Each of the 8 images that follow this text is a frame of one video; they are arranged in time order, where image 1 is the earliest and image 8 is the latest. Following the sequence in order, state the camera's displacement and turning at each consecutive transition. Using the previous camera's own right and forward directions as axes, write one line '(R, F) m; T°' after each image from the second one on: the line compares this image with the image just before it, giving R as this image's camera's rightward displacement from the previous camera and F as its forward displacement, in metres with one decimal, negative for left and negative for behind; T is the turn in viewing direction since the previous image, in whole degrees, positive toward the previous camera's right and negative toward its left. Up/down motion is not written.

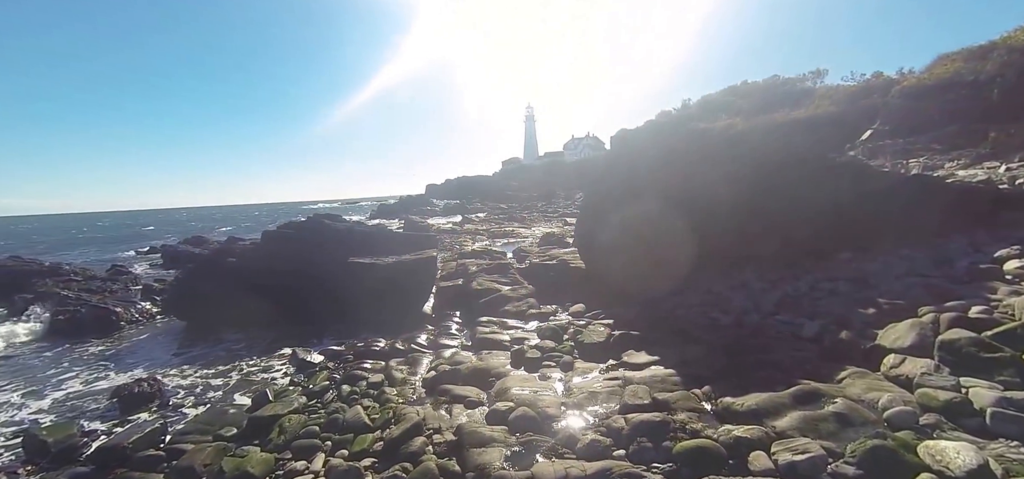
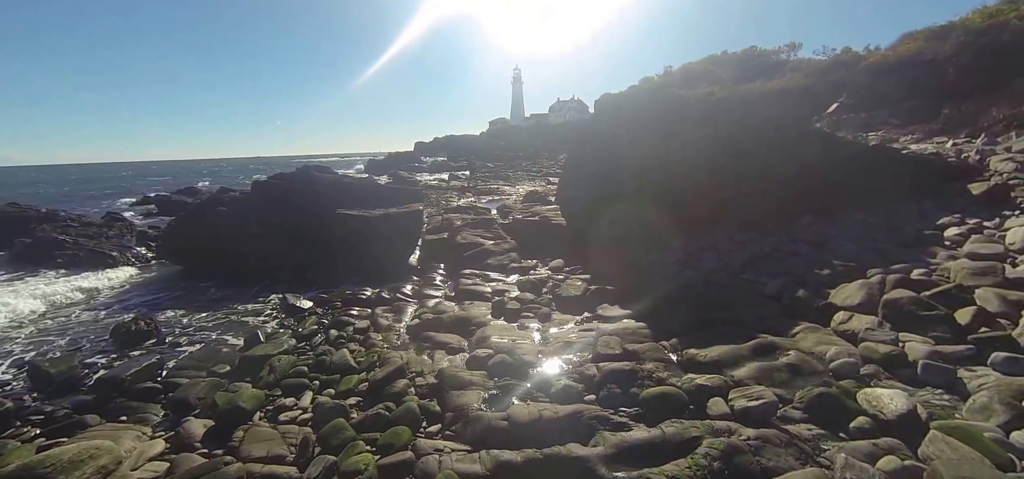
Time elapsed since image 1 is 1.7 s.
(0.0, -0.2) m; +2°
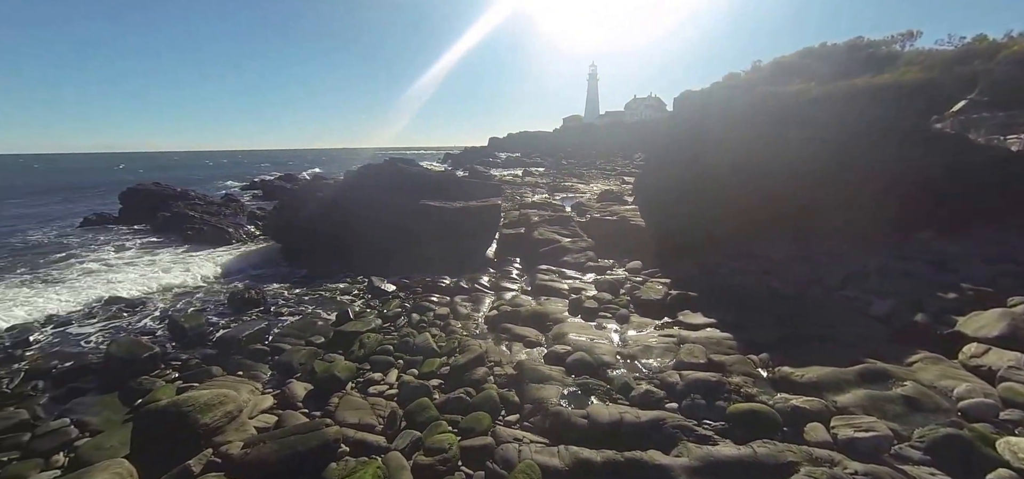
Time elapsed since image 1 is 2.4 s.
(-0.4, +0.1) m; -8°
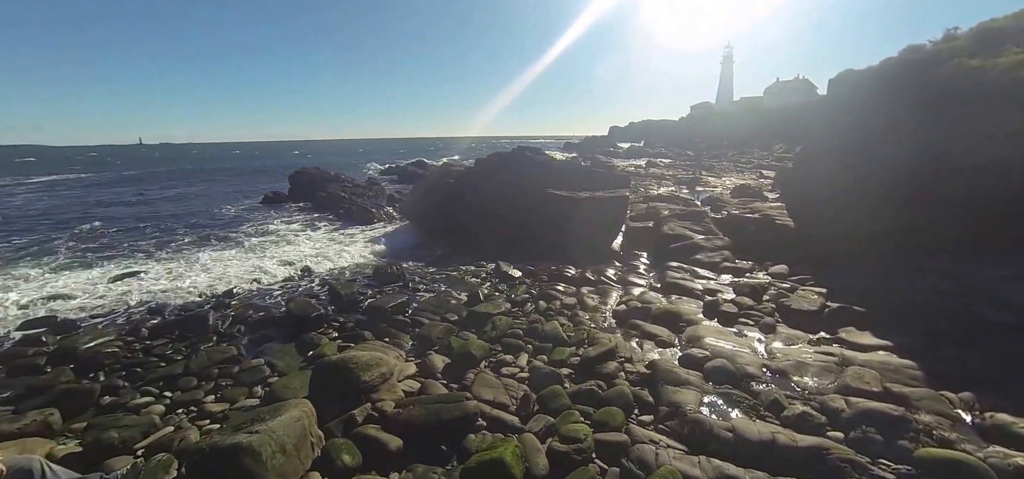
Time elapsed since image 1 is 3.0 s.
(-0.5, 0.0) m; -14°
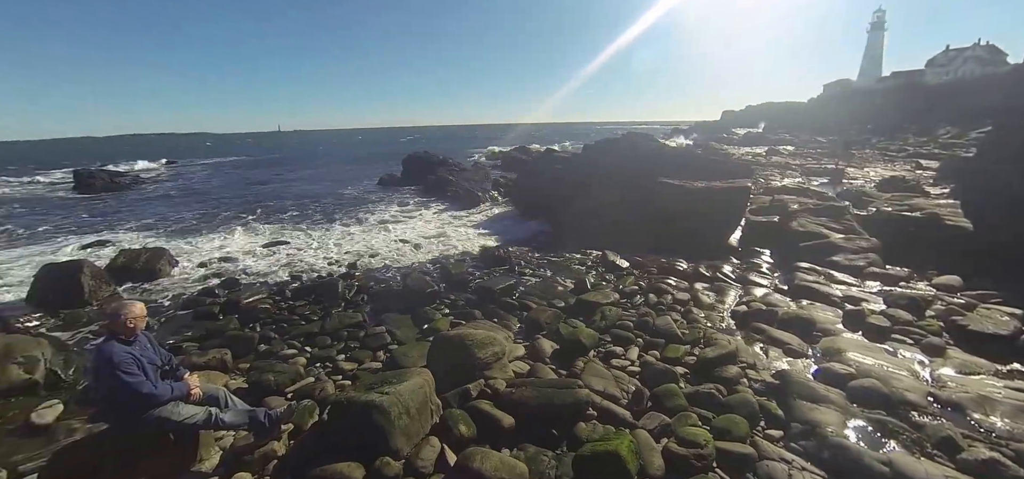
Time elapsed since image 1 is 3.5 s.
(-0.4, 0.0) m; -12°
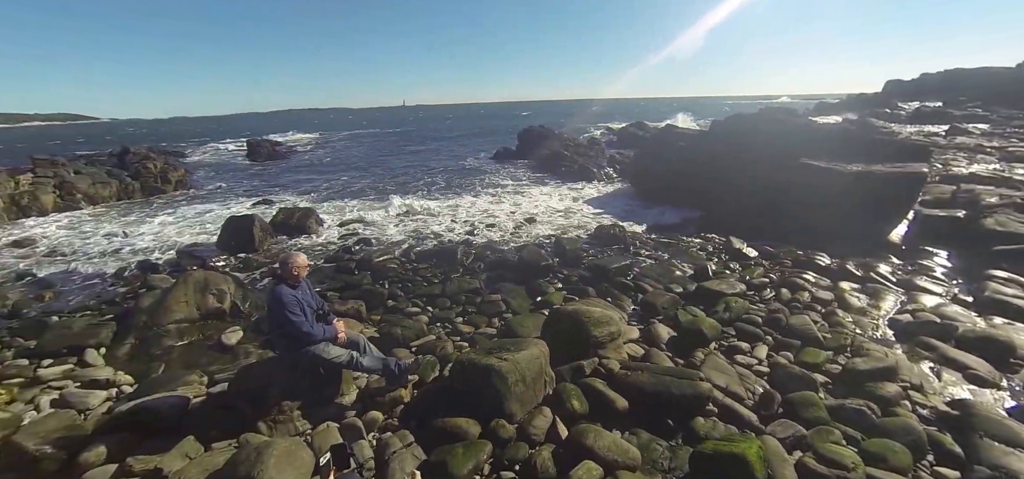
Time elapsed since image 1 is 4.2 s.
(-0.3, 0.0) m; -13°
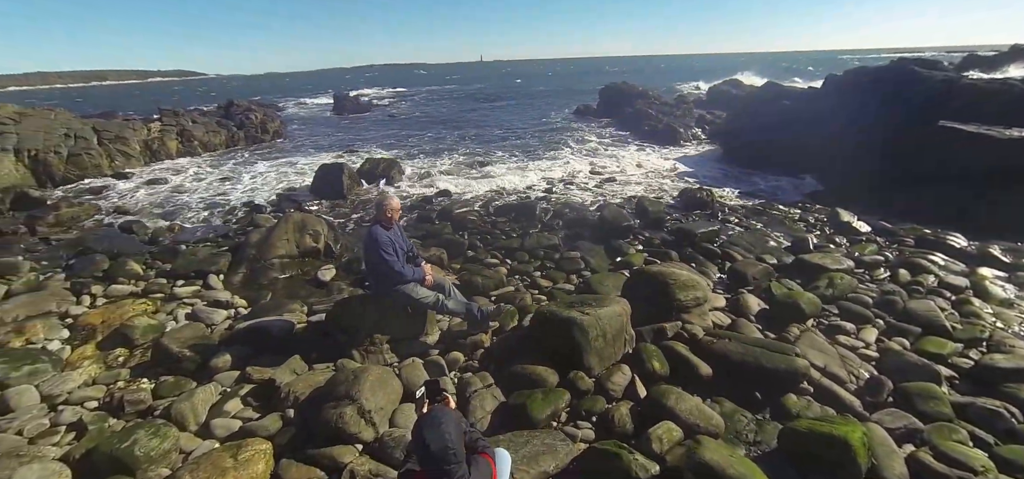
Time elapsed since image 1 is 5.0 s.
(-0.3, +0.1) m; -9°
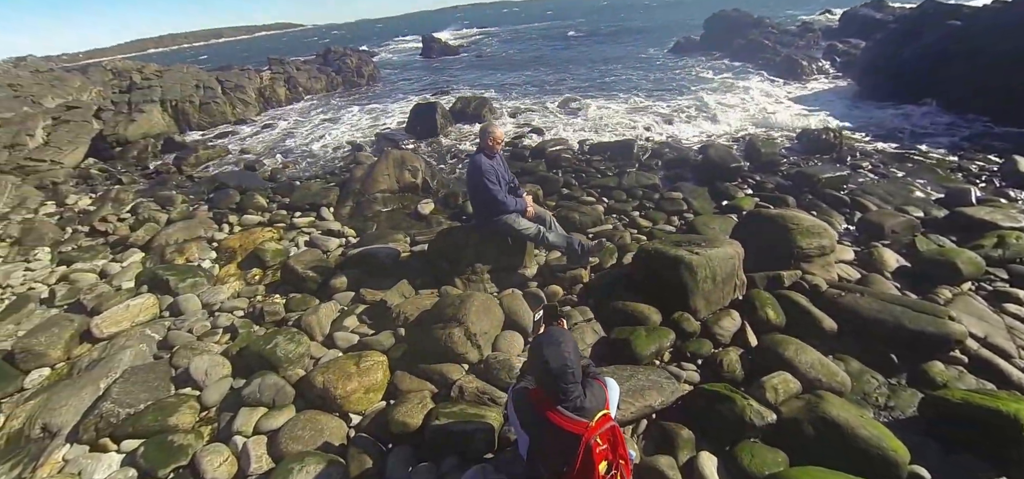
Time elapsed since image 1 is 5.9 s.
(-0.4, +0.1) m; -10°
